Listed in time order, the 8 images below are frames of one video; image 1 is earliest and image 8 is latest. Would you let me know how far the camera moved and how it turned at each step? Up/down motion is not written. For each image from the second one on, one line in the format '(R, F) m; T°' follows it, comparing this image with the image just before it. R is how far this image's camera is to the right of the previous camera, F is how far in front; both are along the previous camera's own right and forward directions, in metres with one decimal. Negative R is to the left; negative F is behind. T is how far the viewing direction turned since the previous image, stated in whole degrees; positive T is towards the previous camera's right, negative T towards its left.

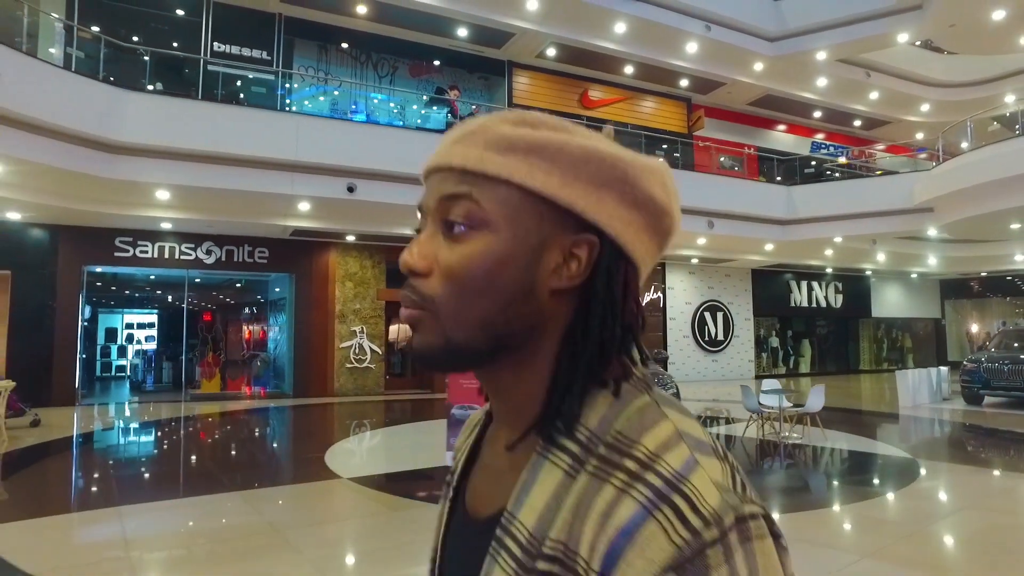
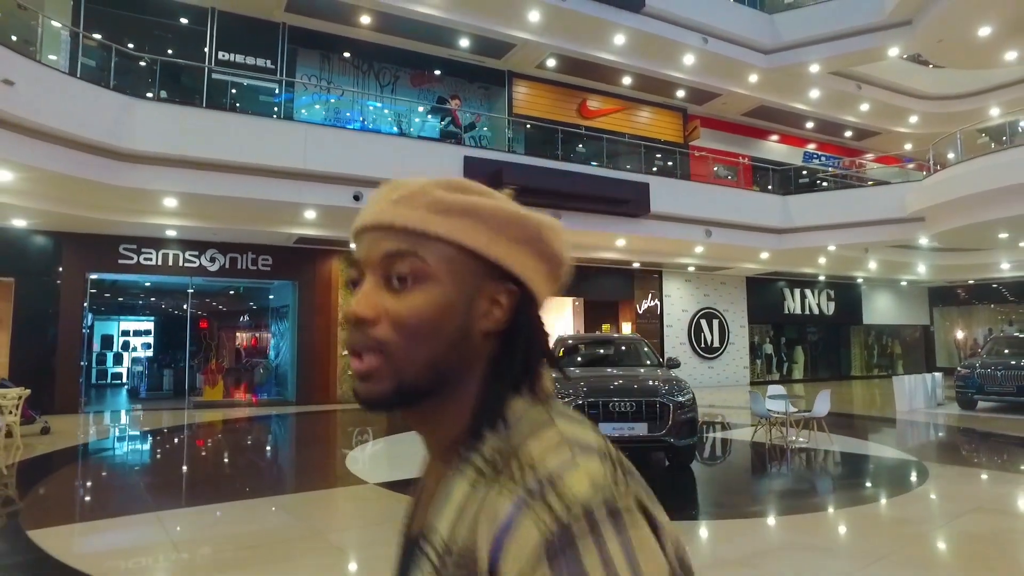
(-0.3, -0.1) m; +1°
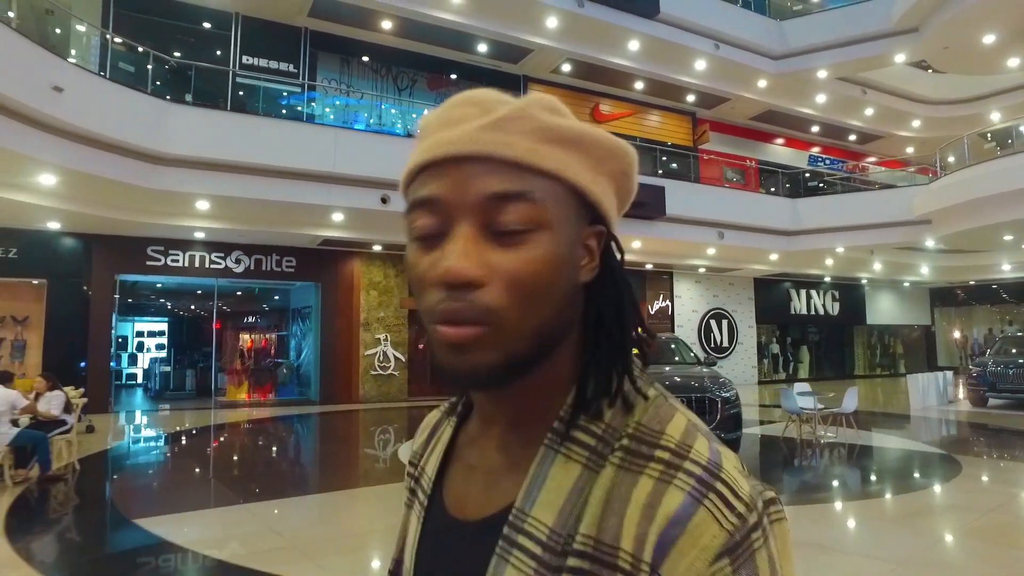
(-0.5, -0.2) m; +1°
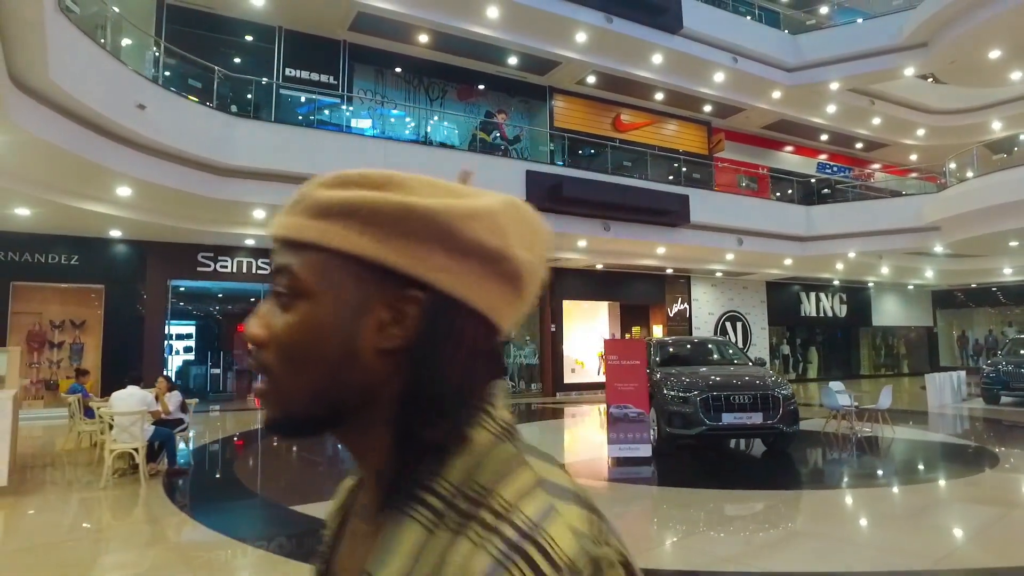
(-0.8, -0.4) m; +1°
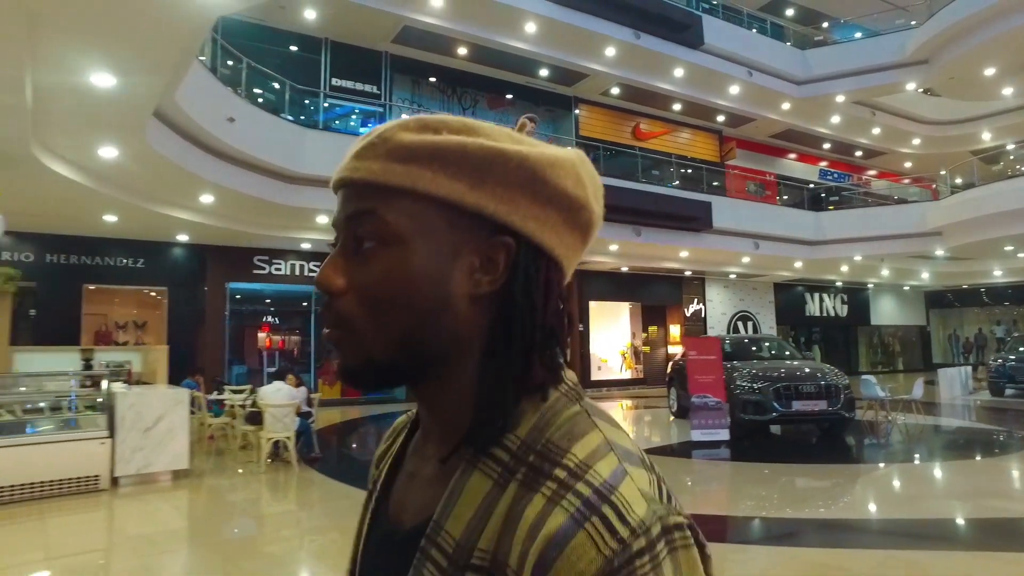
(-1.1, -0.6) m; +2°
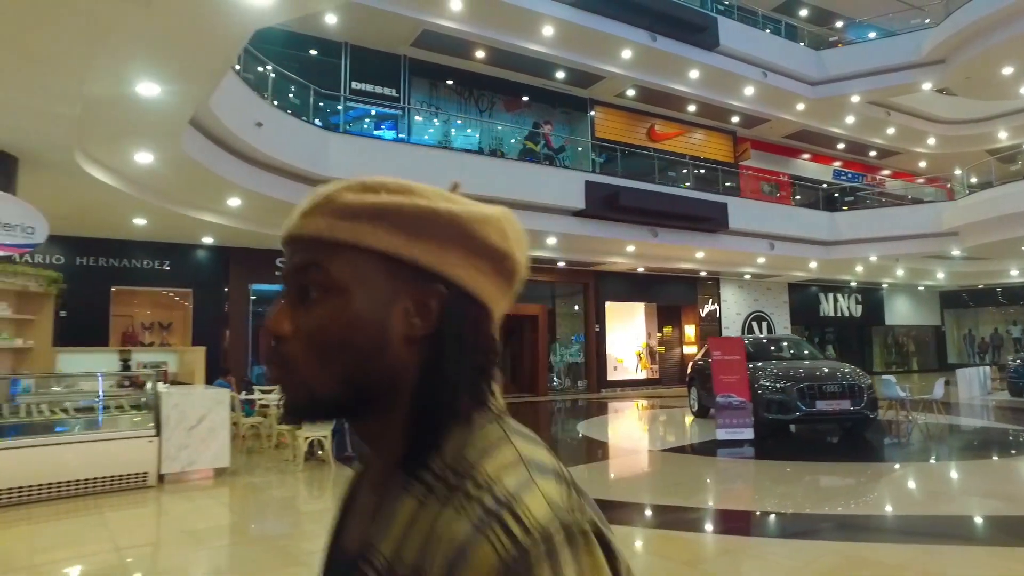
(-0.2, -0.1) m; -1°
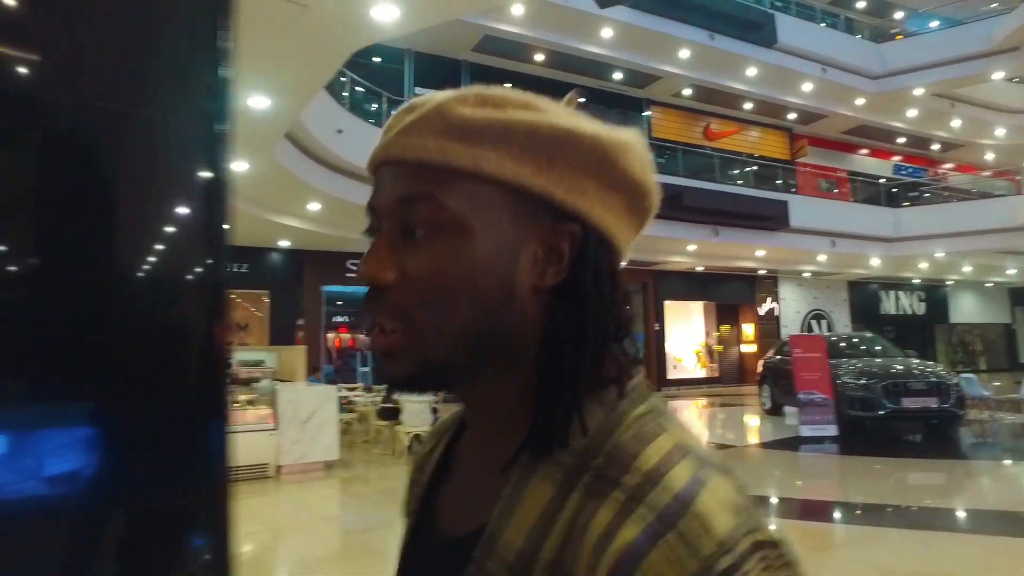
(-0.4, -0.2) m; -3°
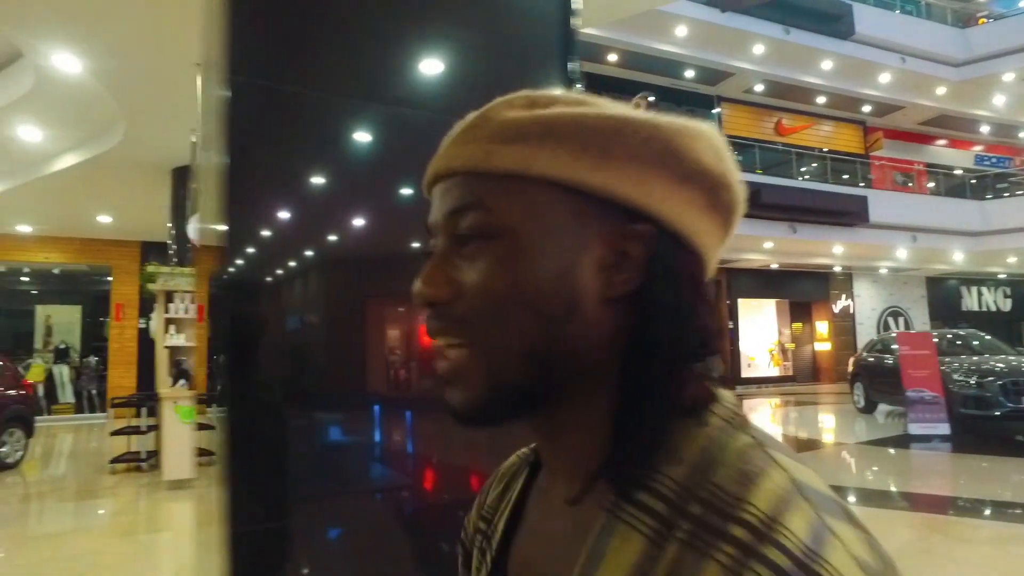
(-0.6, -0.2) m; -4°
